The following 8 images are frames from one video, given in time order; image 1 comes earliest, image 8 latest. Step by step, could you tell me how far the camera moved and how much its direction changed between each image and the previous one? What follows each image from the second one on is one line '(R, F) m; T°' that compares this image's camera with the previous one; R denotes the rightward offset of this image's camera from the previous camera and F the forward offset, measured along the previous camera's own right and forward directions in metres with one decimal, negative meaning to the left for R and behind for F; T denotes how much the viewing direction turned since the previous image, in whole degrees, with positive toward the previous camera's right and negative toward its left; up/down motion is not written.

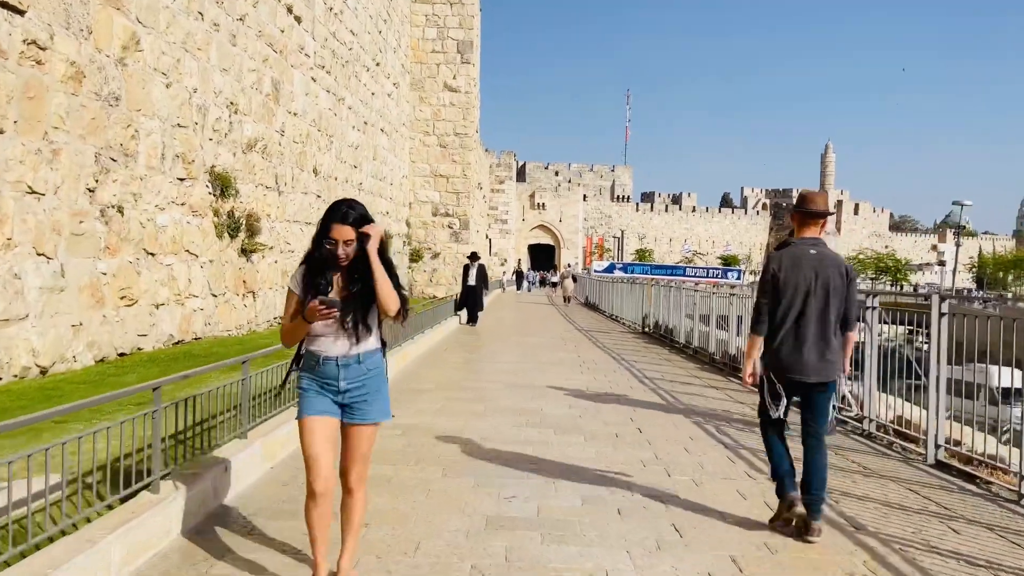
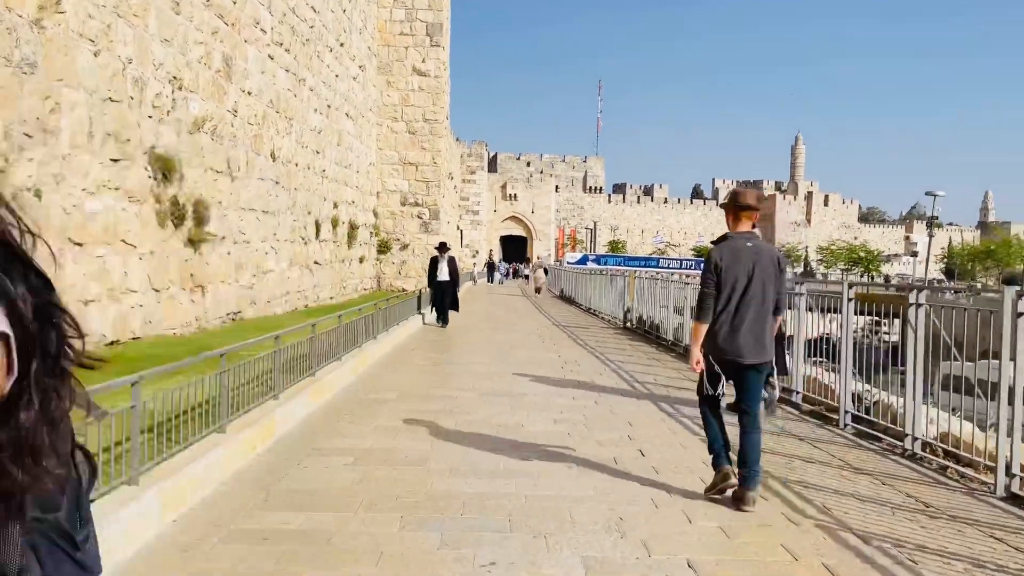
(0.0, +0.9) m; +2°
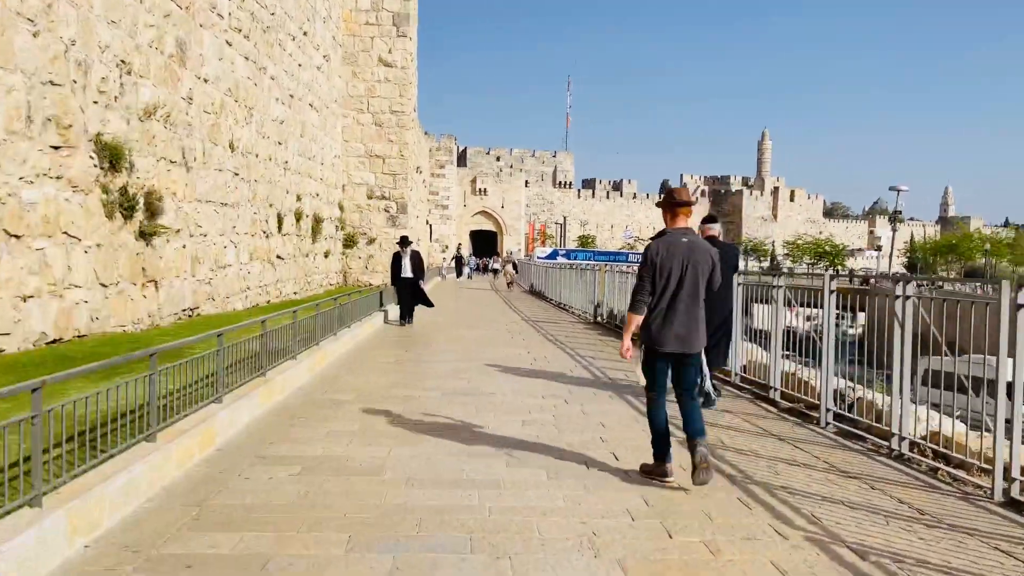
(0.0, +0.3) m; +2°
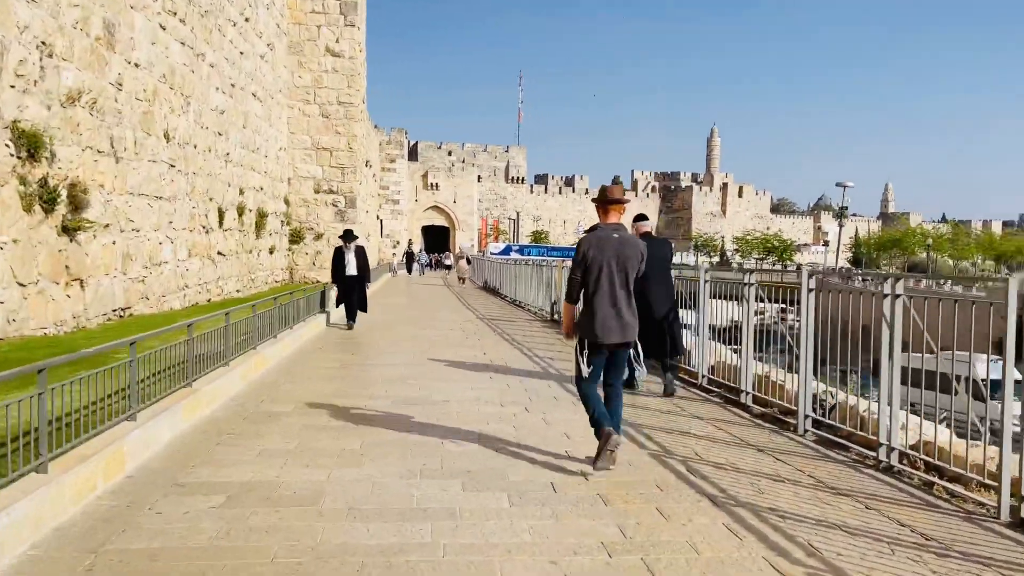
(0.0, +0.4) m; +3°
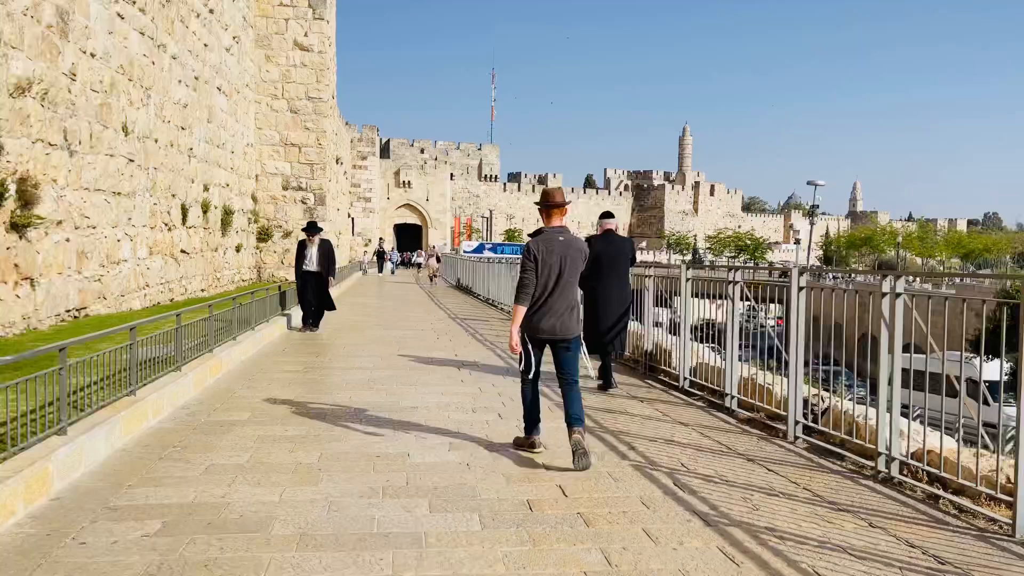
(0.0, +0.3) m; +2°
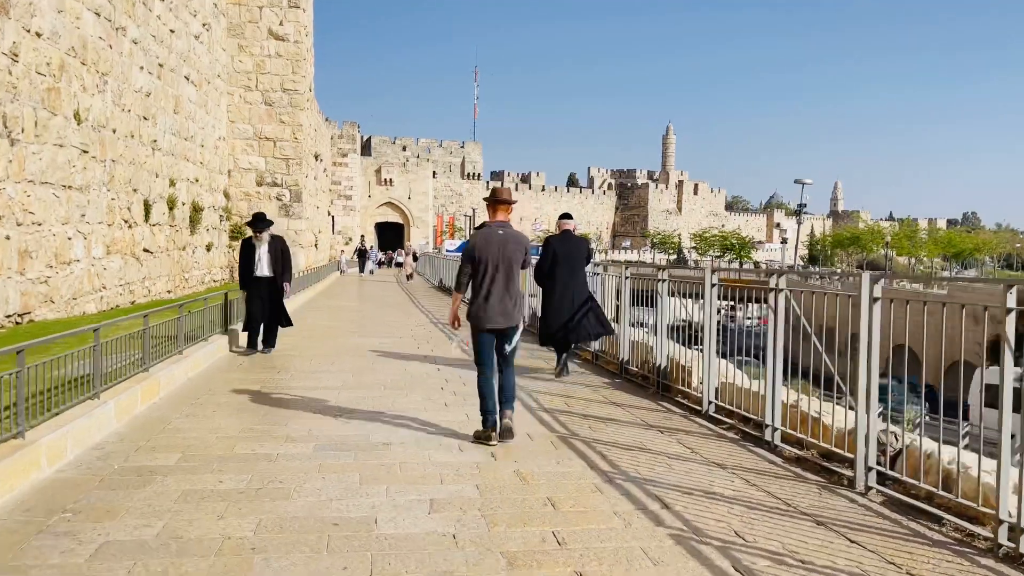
(-0.1, +0.9) m; +1°
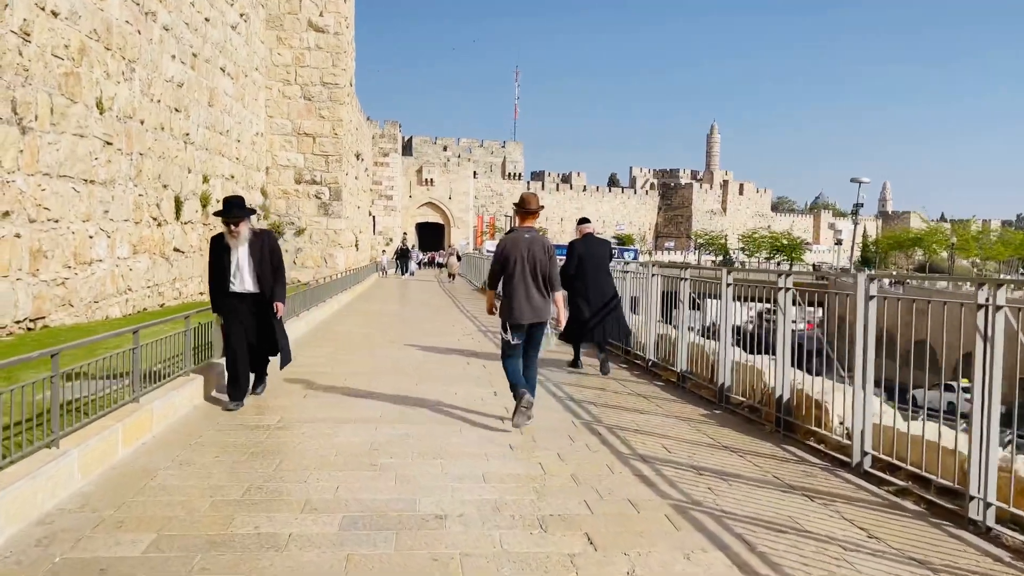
(-0.2, +1.2) m; -3°
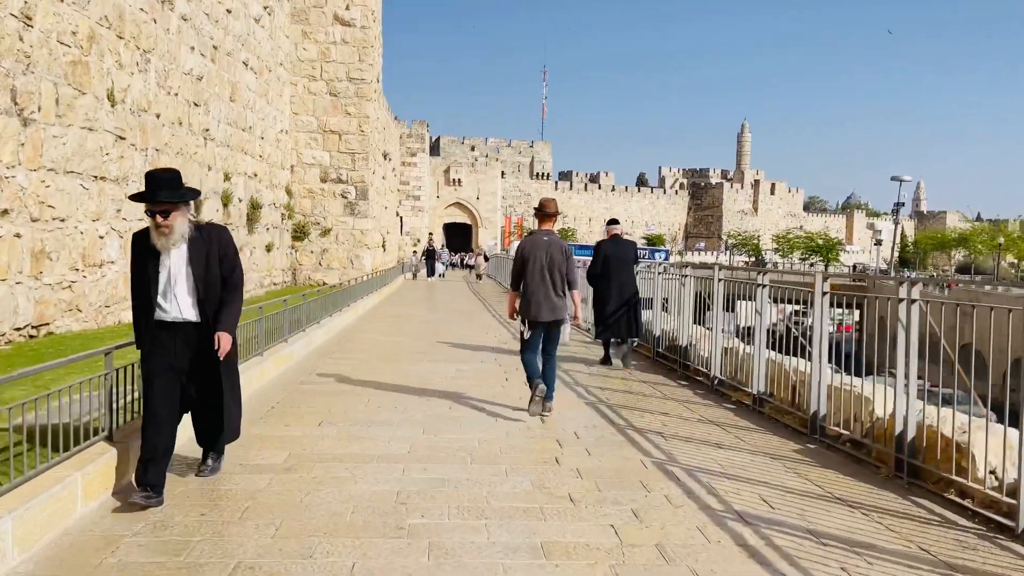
(-0.1, +0.9) m; -2°
